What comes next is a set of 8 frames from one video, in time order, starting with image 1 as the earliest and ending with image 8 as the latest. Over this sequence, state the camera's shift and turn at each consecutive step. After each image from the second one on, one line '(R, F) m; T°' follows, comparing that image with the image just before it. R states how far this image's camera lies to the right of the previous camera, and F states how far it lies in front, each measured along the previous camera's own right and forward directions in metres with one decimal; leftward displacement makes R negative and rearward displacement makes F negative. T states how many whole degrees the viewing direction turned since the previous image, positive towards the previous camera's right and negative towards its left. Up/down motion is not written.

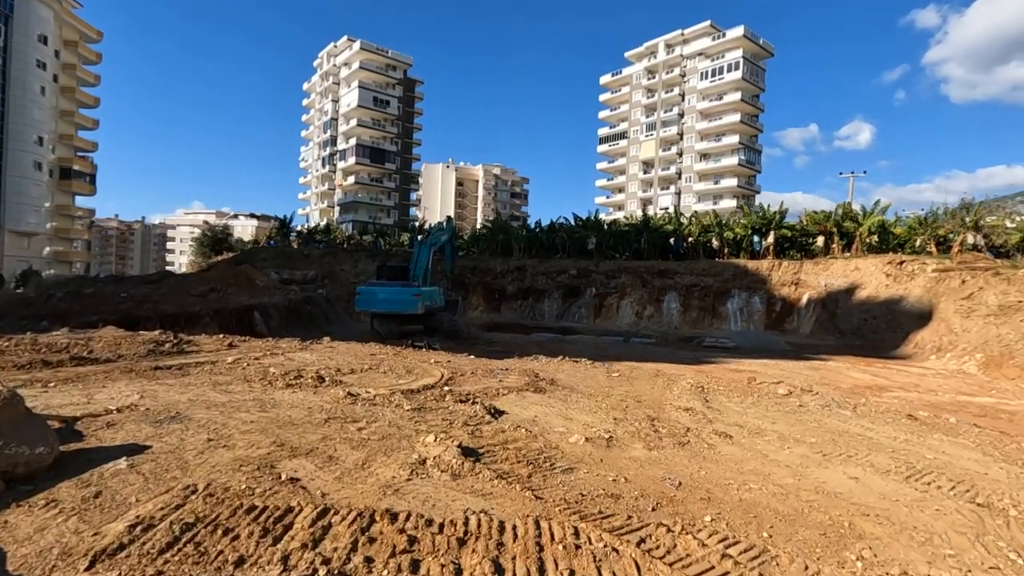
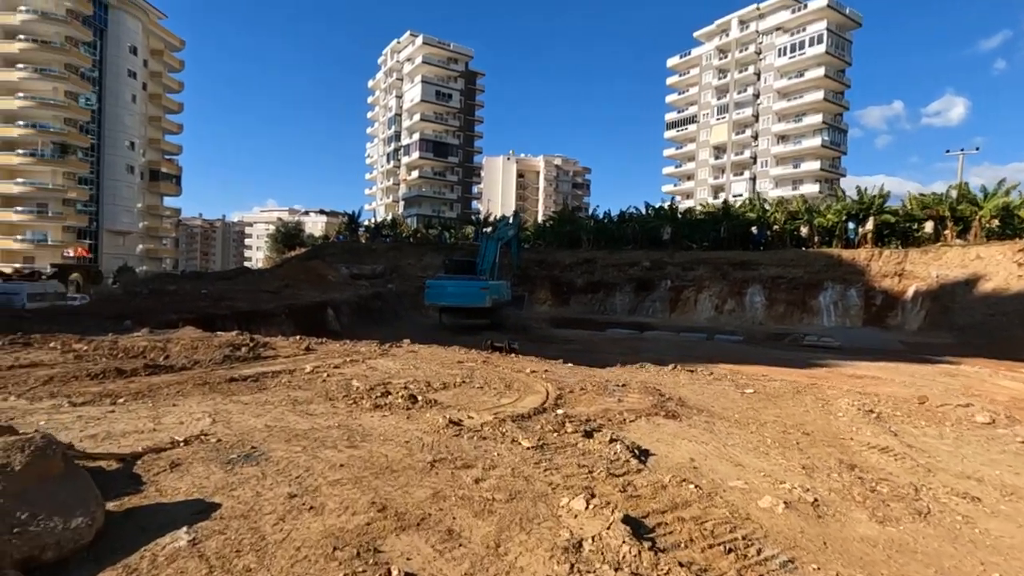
(-0.8, +1.3) m; -6°
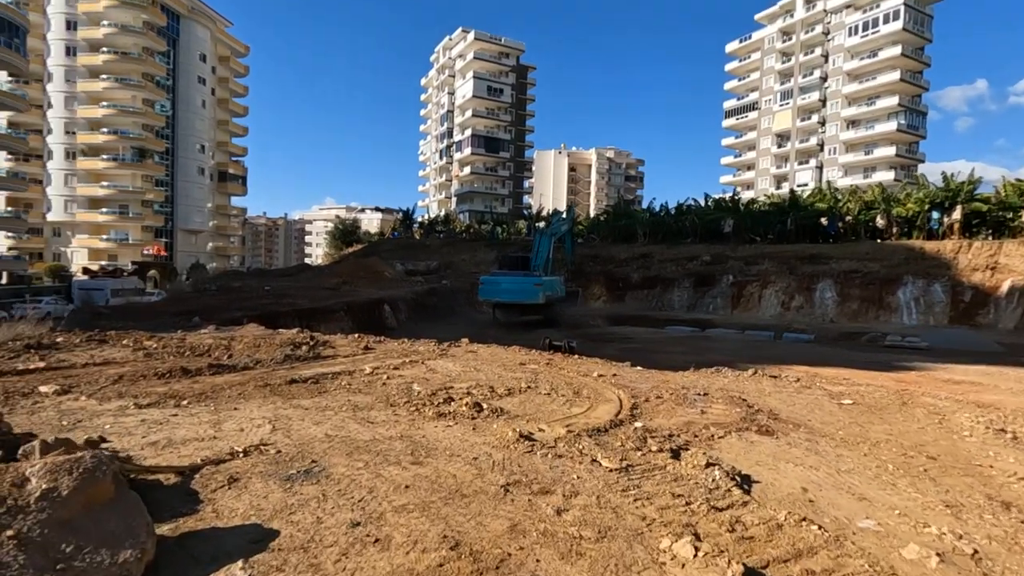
(-0.2, +0.5) m; -5°
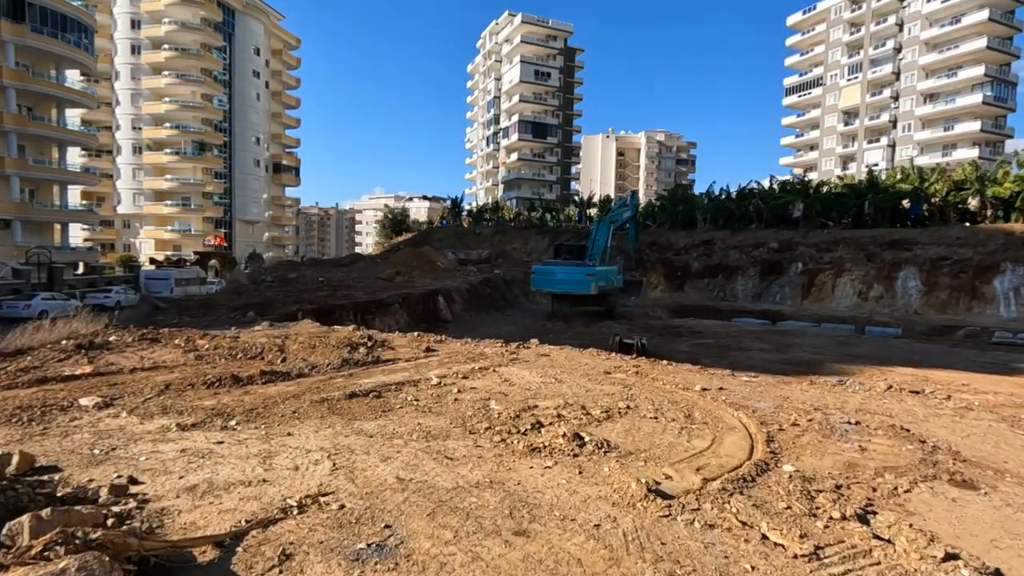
(-0.6, +1.1) m; -5°
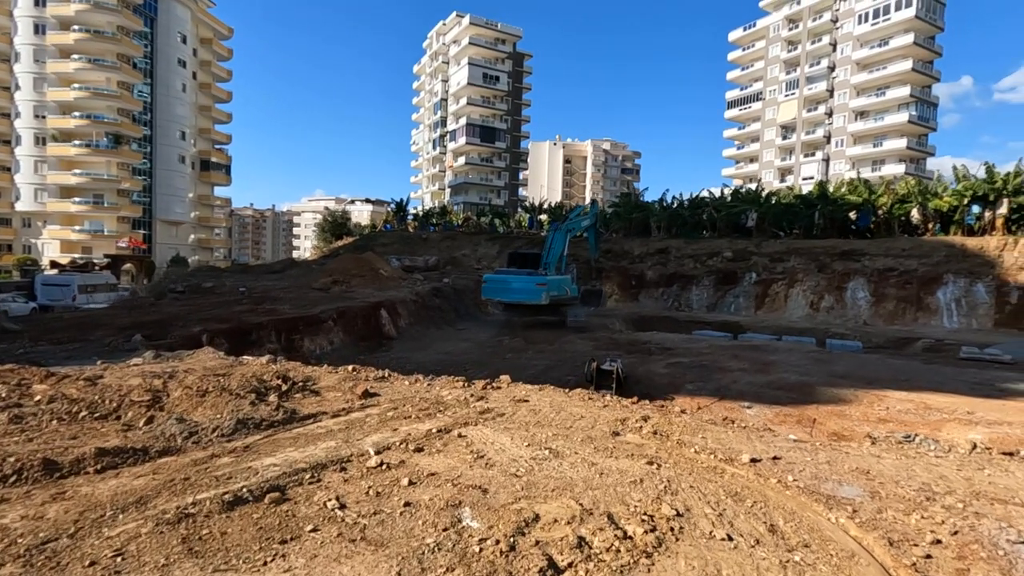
(-0.3, +2.2) m; +6°
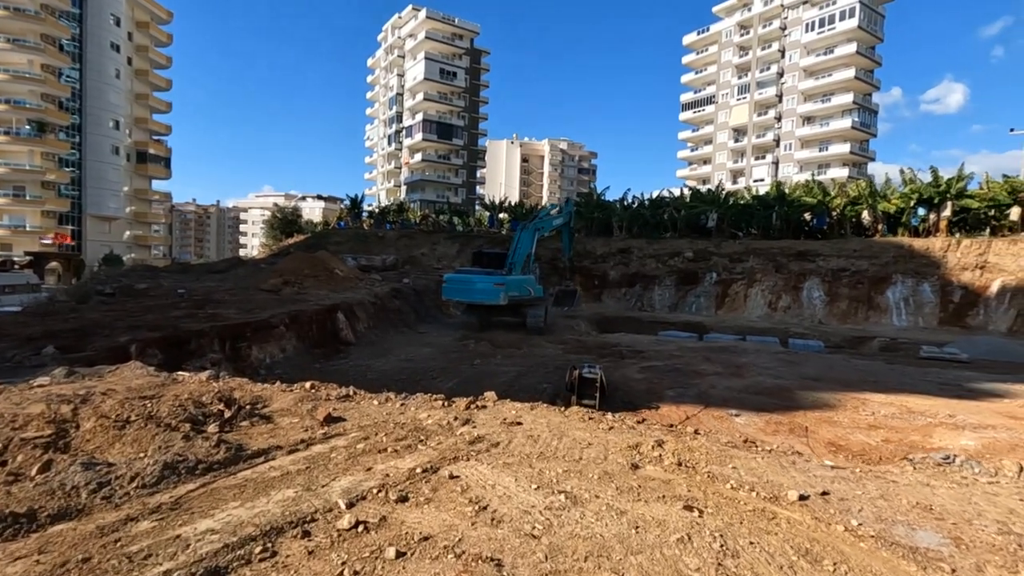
(-0.4, +1.0) m; +5°
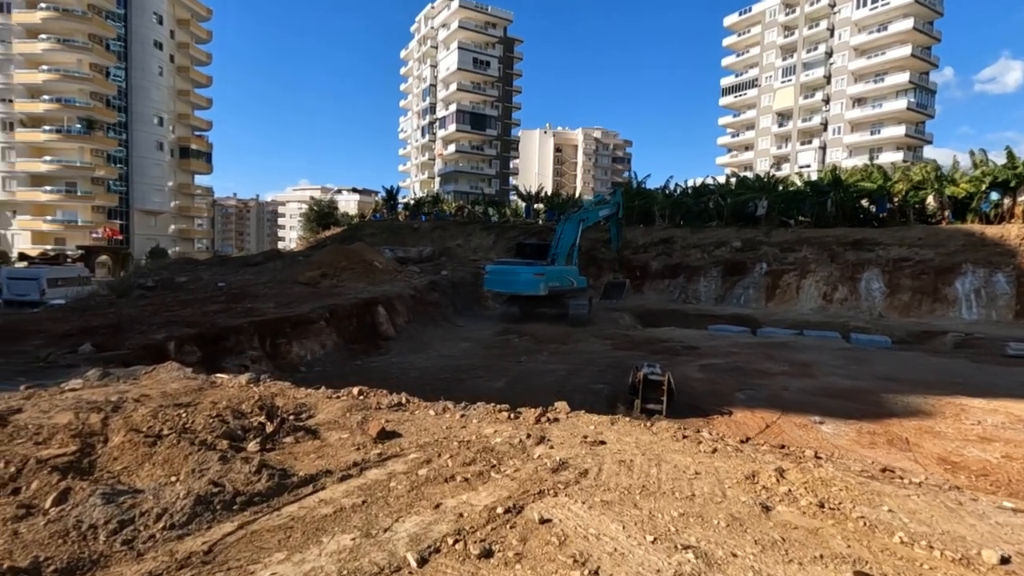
(-0.5, +0.9) m; -3°
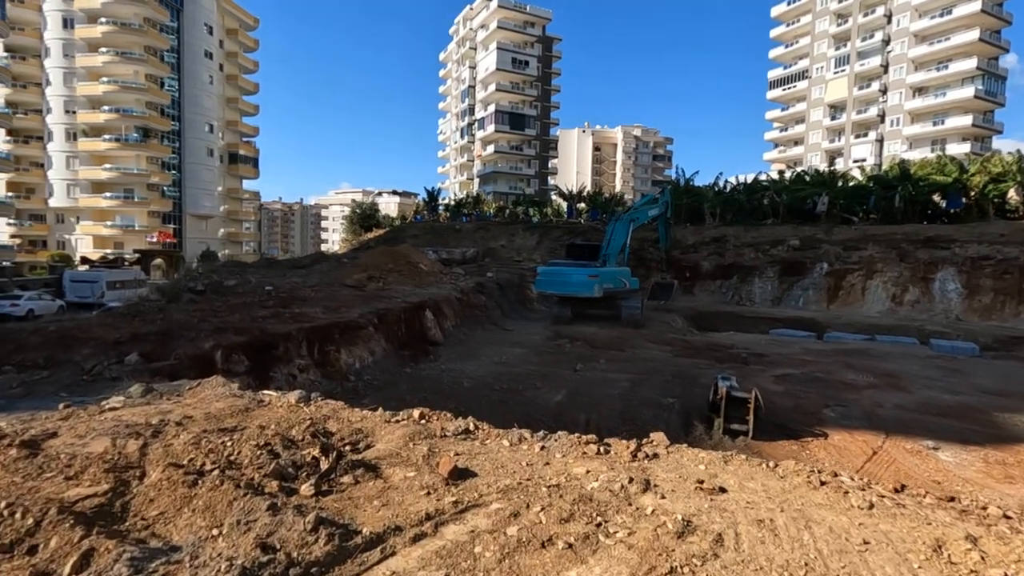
(-0.5, +0.9) m; -4°
